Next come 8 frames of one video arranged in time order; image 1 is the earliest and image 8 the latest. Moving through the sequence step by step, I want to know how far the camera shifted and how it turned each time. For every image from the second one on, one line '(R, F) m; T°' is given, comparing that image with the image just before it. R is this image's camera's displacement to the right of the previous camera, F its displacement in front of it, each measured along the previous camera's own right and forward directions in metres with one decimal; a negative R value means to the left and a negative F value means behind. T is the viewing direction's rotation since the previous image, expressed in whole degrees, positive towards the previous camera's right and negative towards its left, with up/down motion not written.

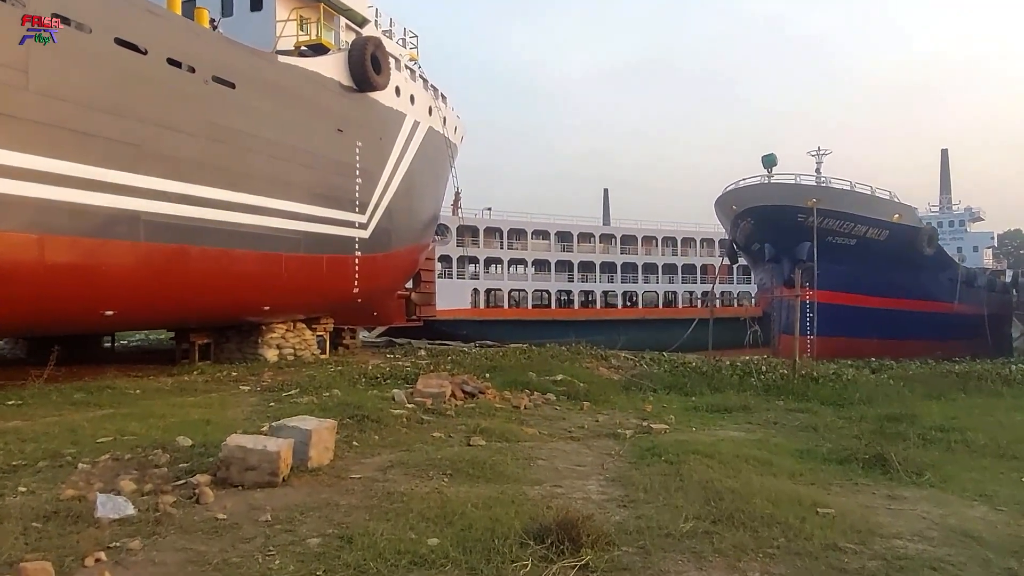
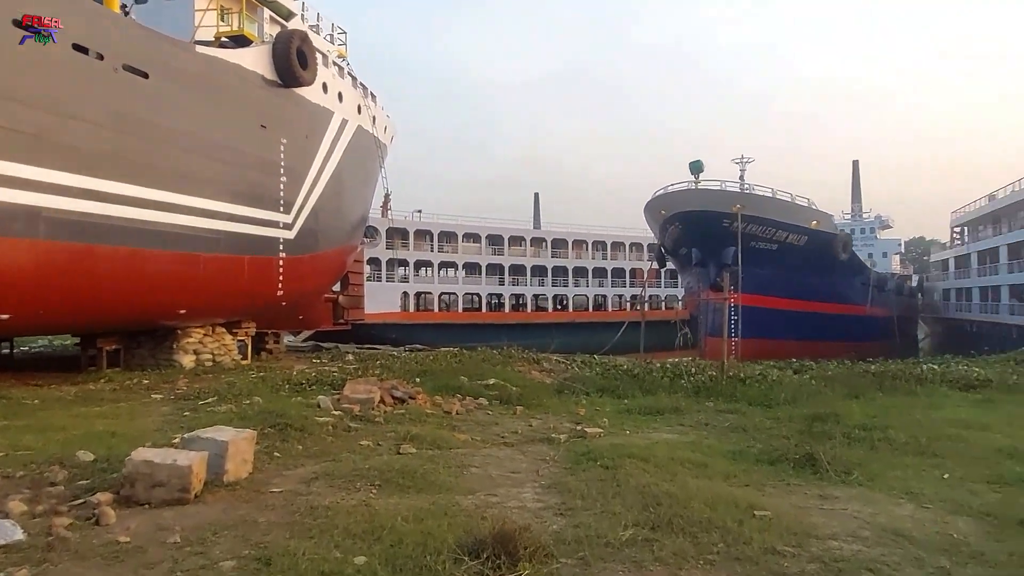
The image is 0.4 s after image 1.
(0.0, +0.2) m; +6°
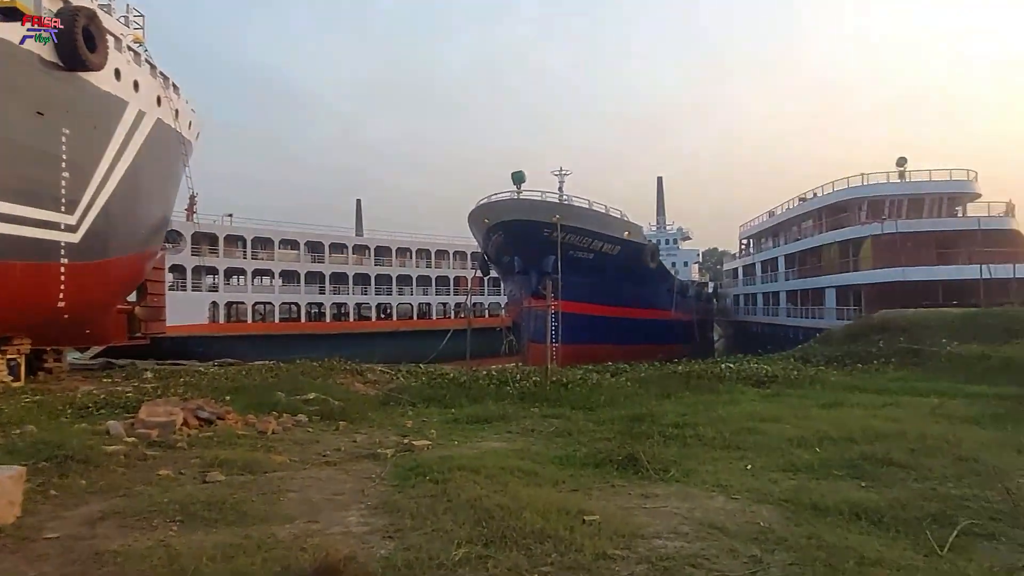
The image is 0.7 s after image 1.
(0.0, +0.2) m; +14°
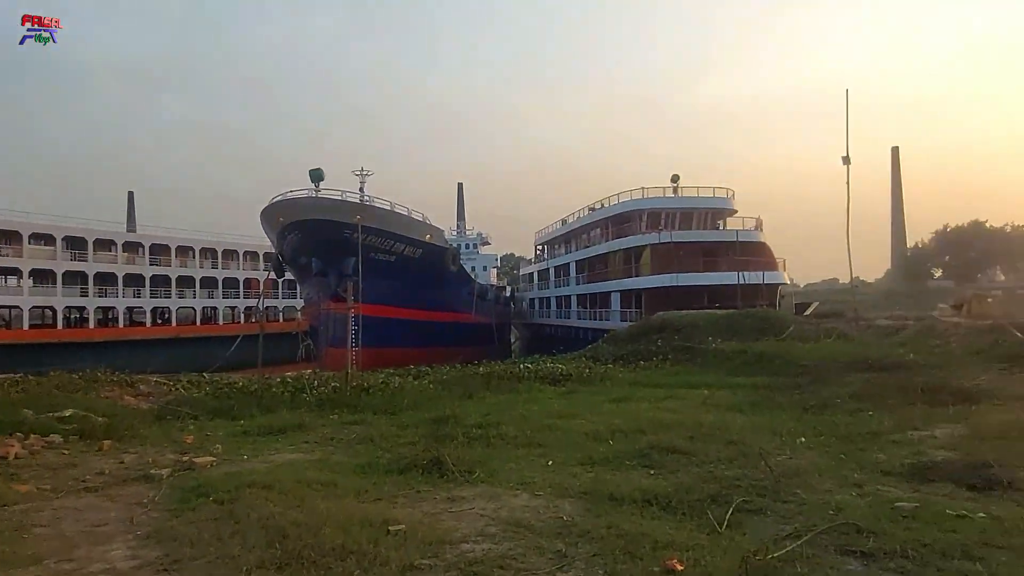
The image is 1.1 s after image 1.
(0.0, +0.2) m; +16°
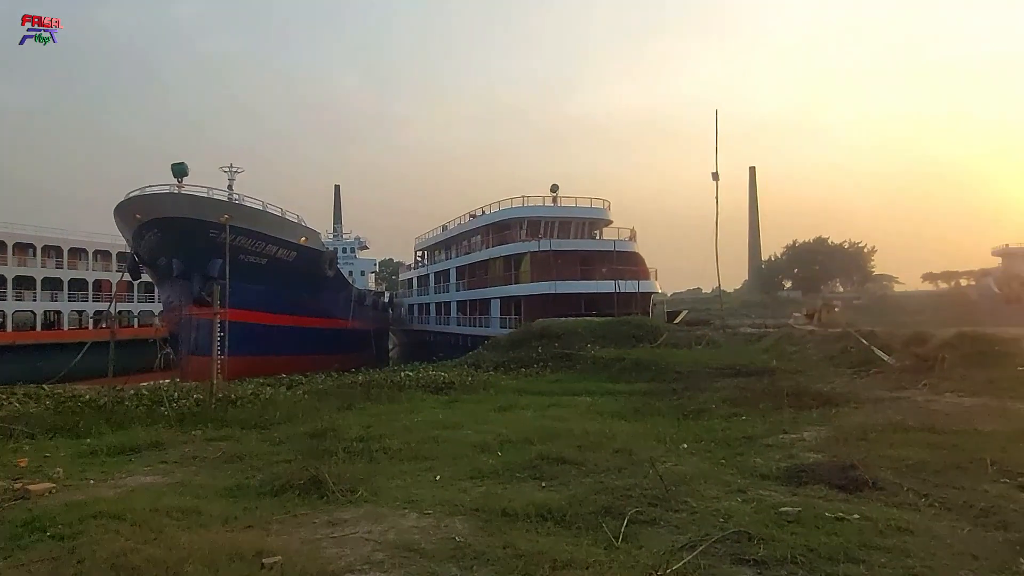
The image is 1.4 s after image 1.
(-0.1, +0.3) m; +10°
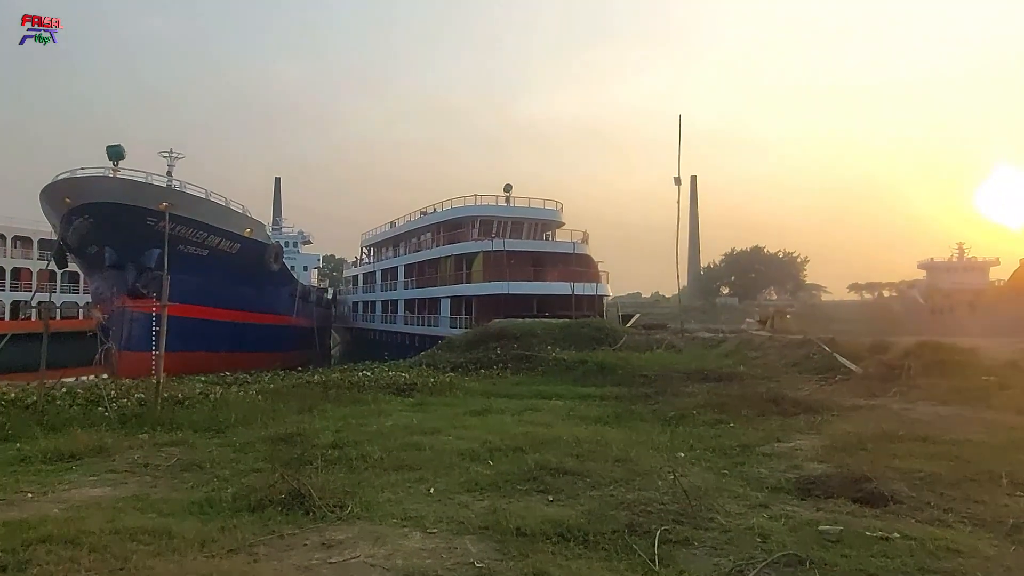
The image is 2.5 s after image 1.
(-0.5, +0.5) m; +5°
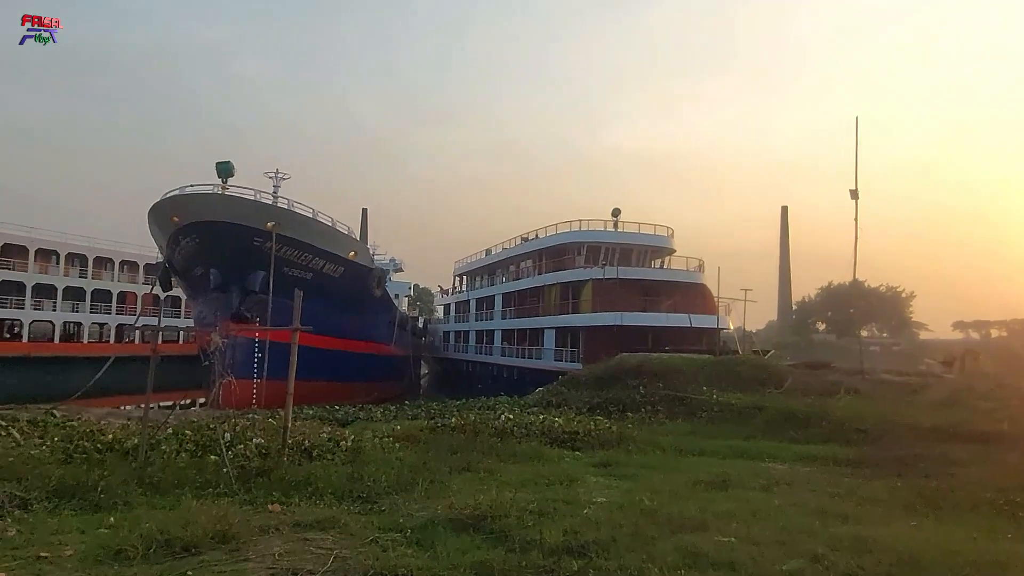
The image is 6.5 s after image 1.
(-1.8, +2.6) m; -6°
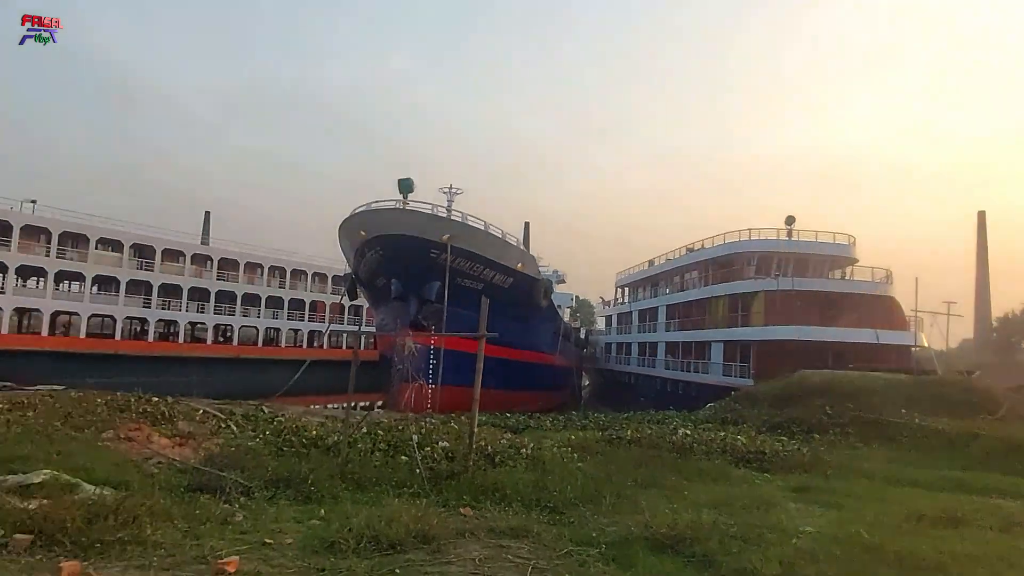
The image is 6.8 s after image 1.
(-0.3, +0.1) m; -13°
